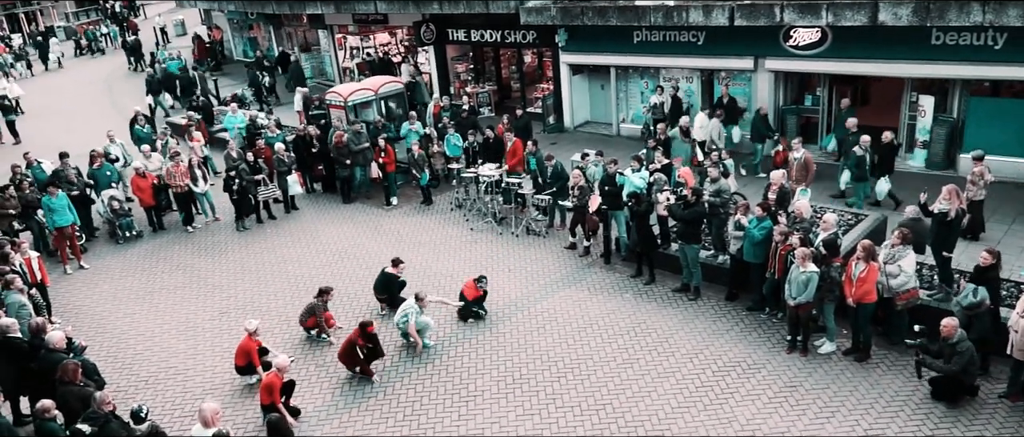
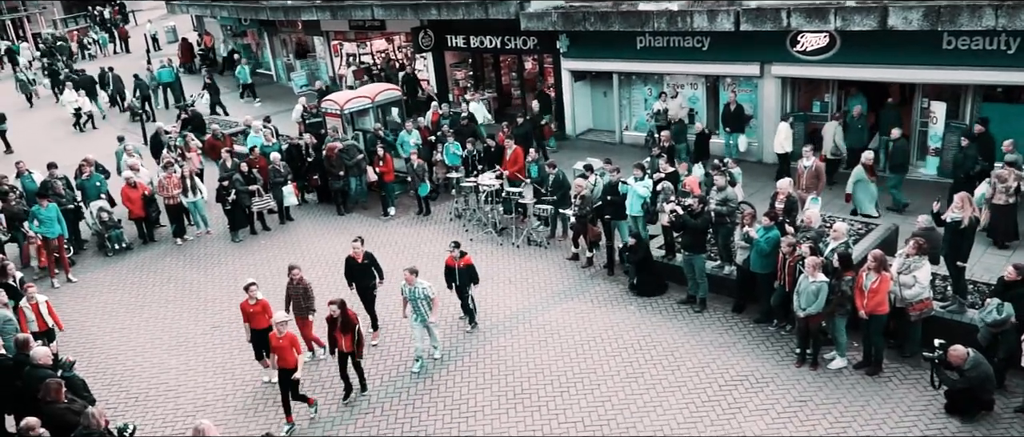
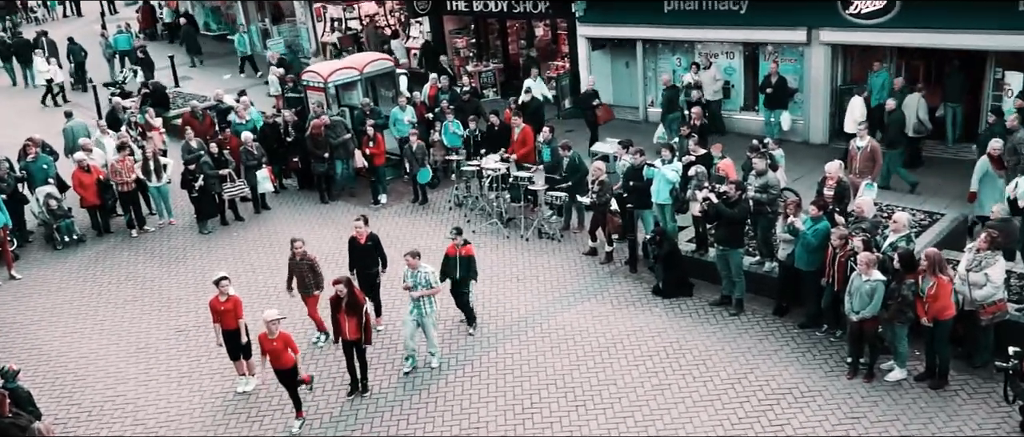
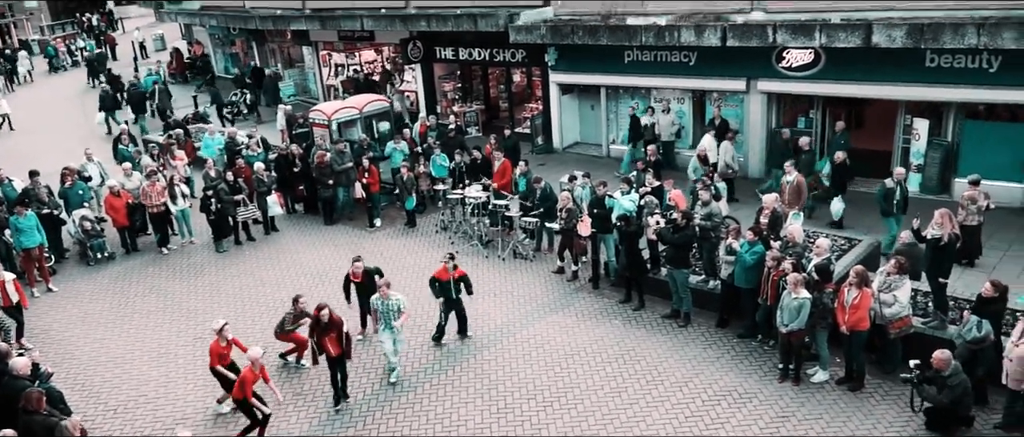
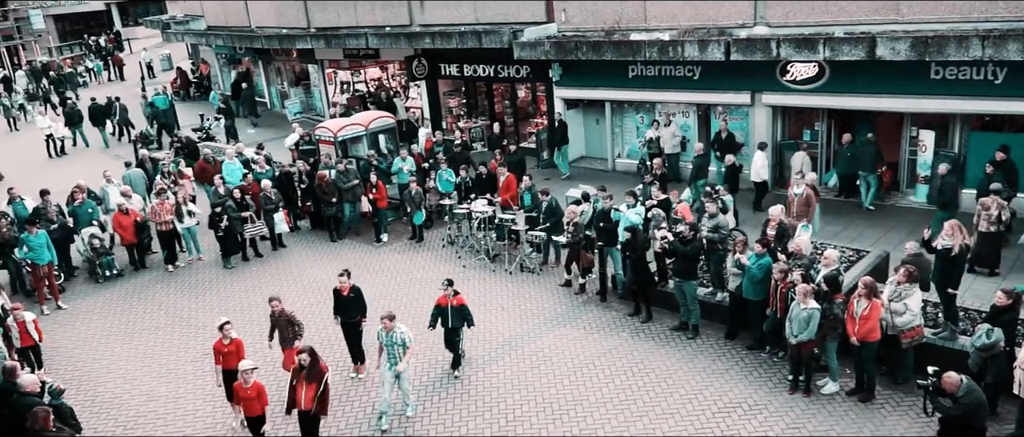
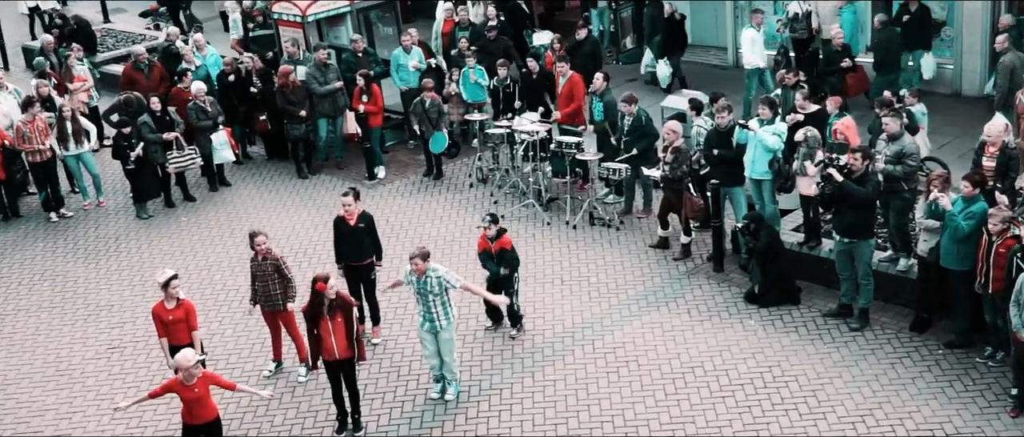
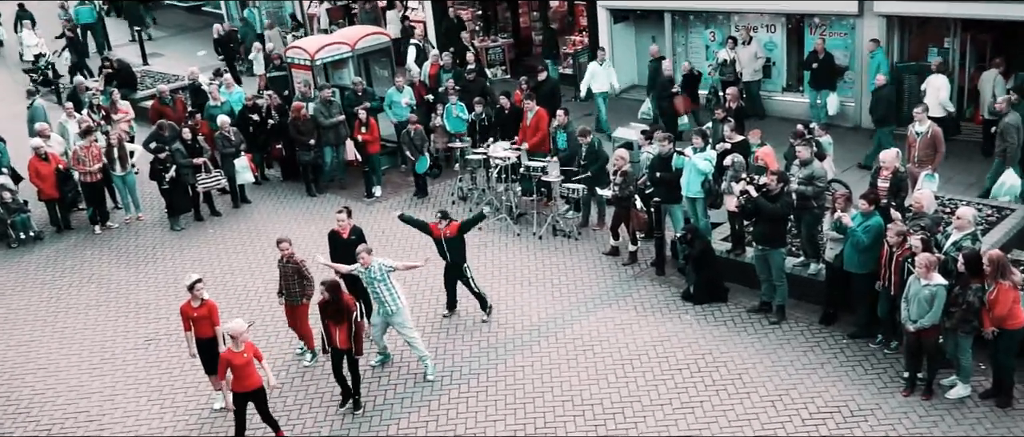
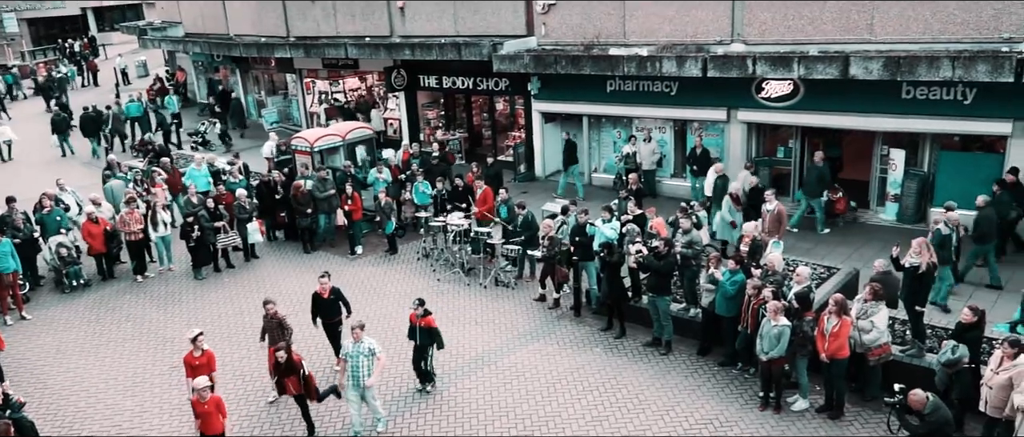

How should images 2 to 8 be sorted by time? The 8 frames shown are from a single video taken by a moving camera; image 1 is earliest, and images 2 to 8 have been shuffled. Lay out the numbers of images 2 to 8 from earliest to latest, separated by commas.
4, 8, 5, 2, 3, 7, 6
